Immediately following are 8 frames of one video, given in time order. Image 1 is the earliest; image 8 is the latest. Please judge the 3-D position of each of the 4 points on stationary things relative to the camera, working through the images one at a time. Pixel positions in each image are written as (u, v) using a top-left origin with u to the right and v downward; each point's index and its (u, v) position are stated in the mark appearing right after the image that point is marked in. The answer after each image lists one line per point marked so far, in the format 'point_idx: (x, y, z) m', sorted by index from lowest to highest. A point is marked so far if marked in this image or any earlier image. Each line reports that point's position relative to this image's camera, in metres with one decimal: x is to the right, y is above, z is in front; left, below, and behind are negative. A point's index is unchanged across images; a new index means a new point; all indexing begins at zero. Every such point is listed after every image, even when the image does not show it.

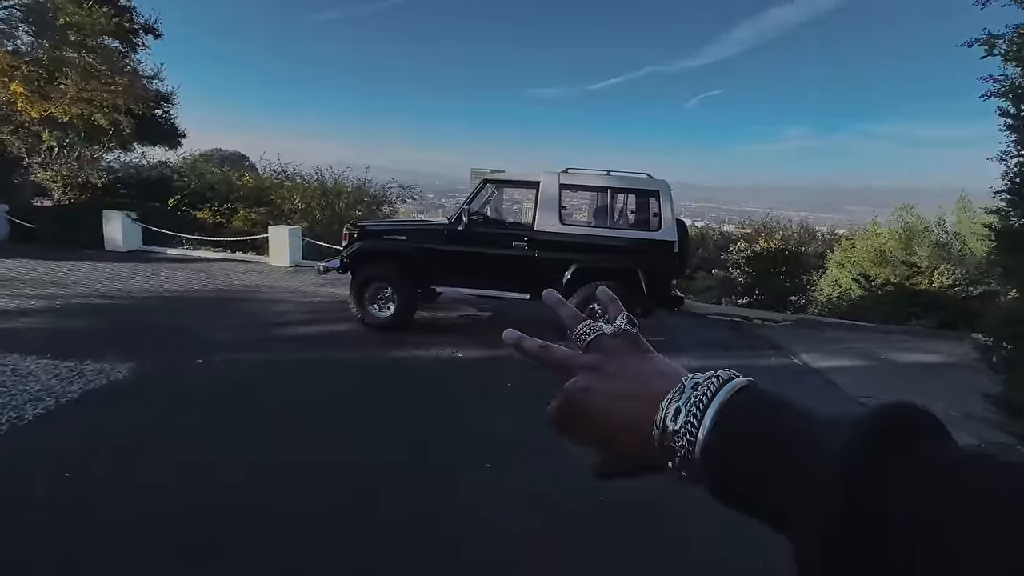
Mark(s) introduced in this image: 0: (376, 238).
0: (-2.0, +0.7, +6.6) m
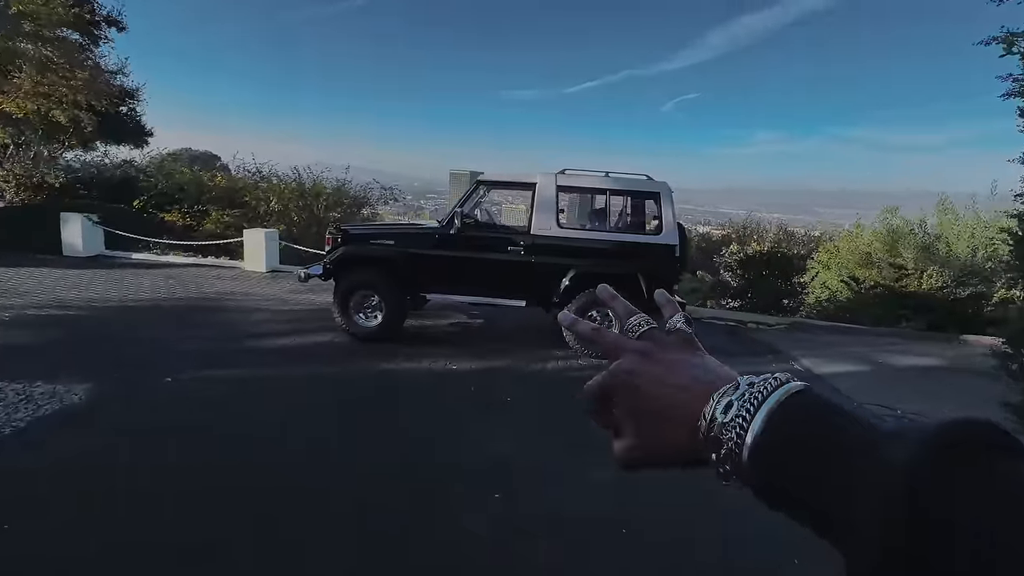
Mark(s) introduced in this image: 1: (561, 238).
0: (-2.0, +0.6, +6.2) m
1: (+0.7, +0.7, +6.1) m
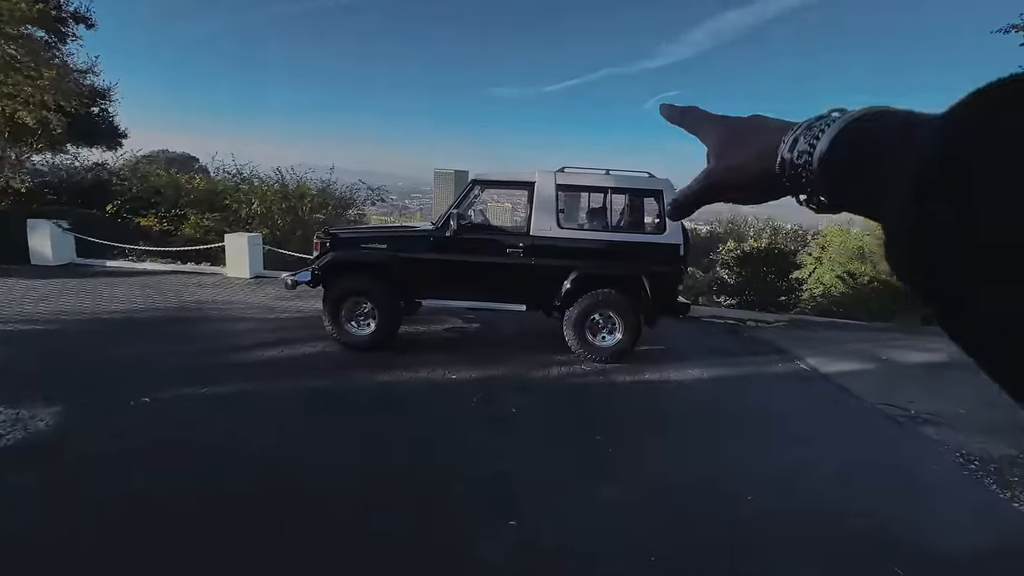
0: (-2.1, +0.5, +5.9) m
1: (+0.7, +0.6, +5.9) m
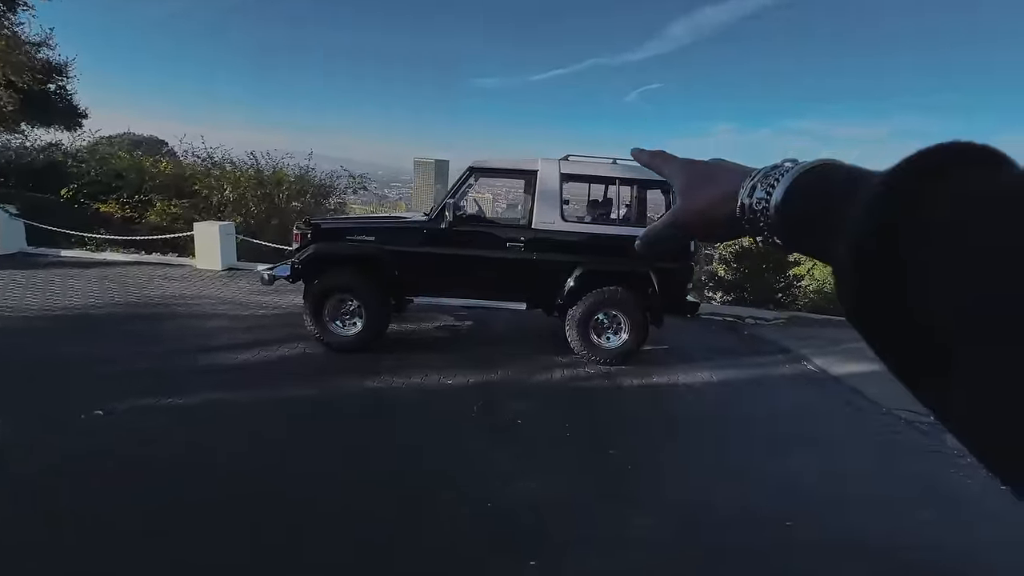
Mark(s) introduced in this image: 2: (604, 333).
0: (-2.1, +0.6, +5.3) m
1: (+0.7, +0.7, +5.5) m
2: (+1.2, -0.6, +5.6) m
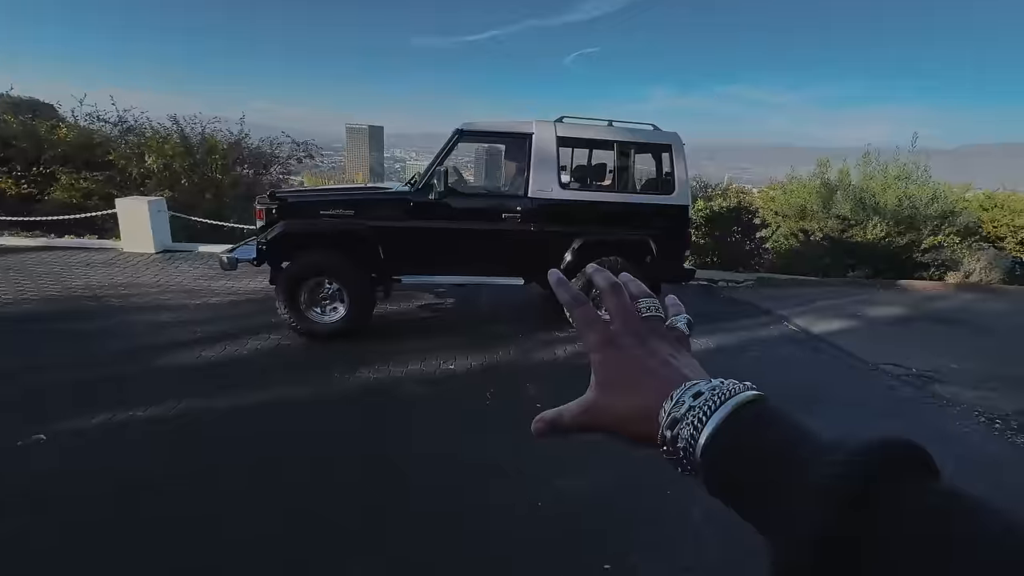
0: (-2.1, +0.8, +4.7) m
1: (+0.6, +1.0, +5.1) m
2: (+1.1, -0.2, +5.4) m
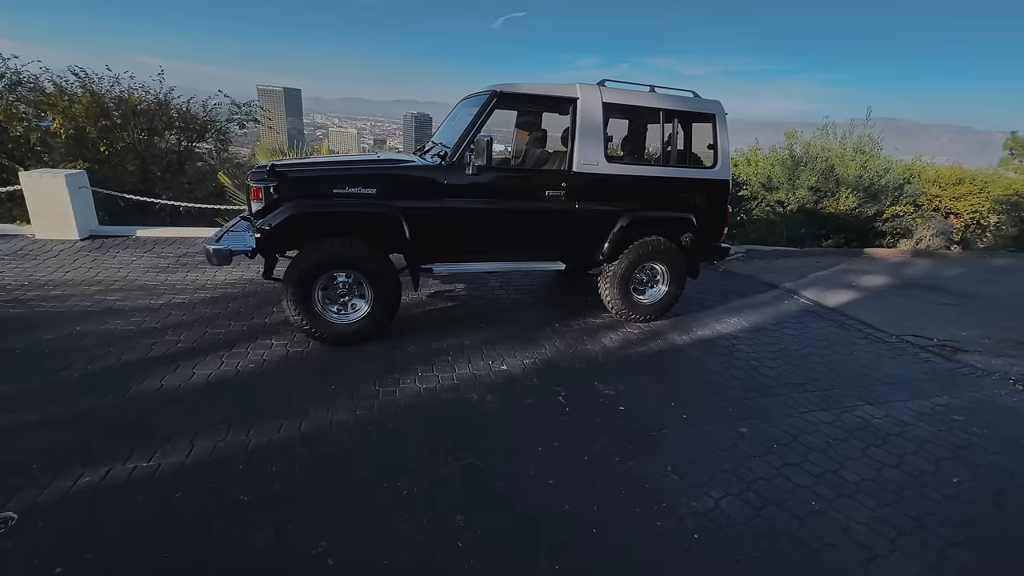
0: (-1.6, +0.8, +3.9) m
1: (+0.9, +1.2, +4.6) m
2: (+1.5, 0.0, +5.0) m
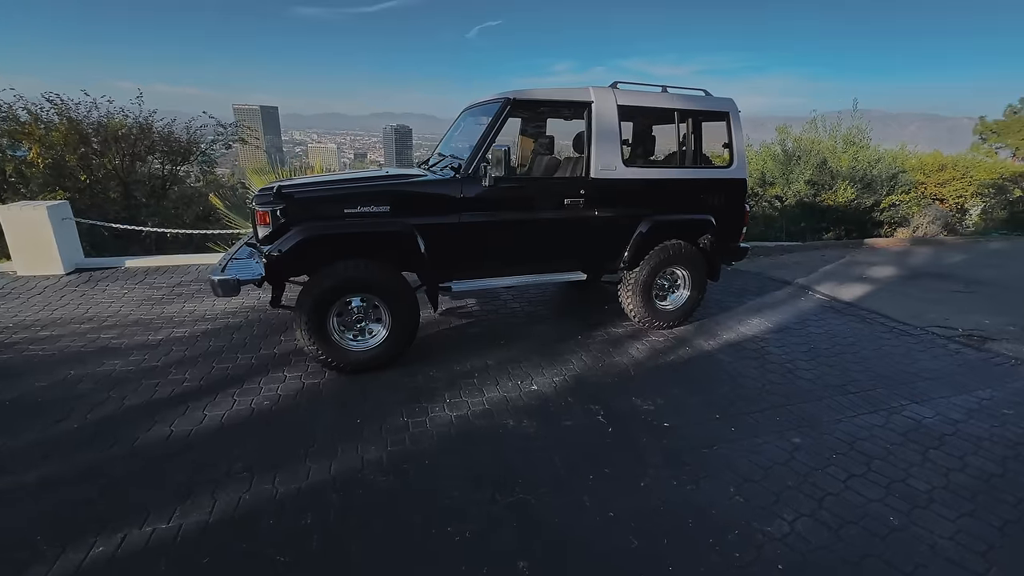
0: (-1.5, +0.6, +3.6) m
1: (+1.1, +1.1, +4.5) m
2: (+1.6, -0.1, +4.9) m
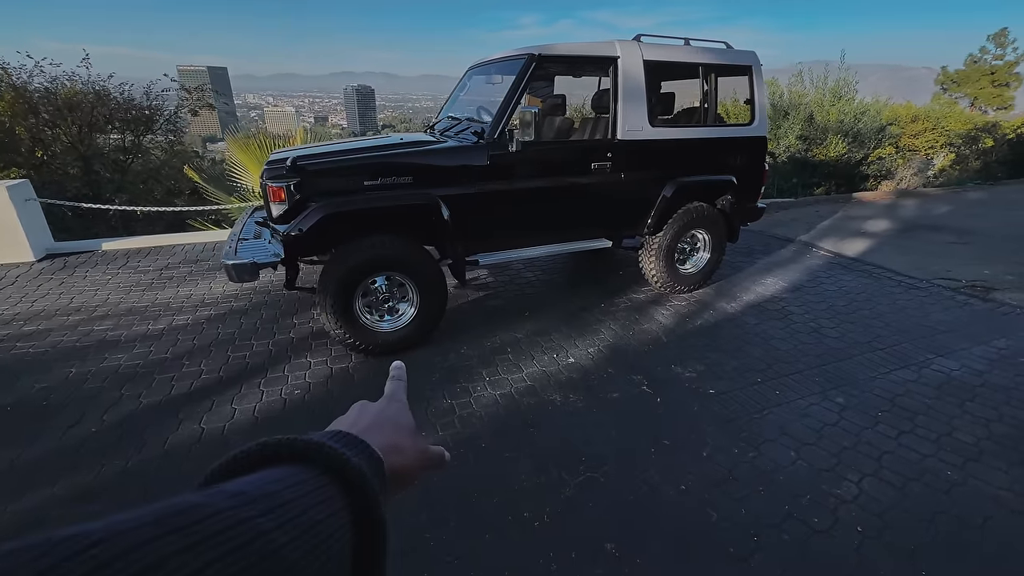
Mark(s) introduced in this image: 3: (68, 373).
0: (-1.2, +0.7, +3.3) m
1: (+1.2, +1.4, +4.3) m
2: (+1.8, +0.3, +4.8) m
3: (-3.4, -0.6, +3.4) m
